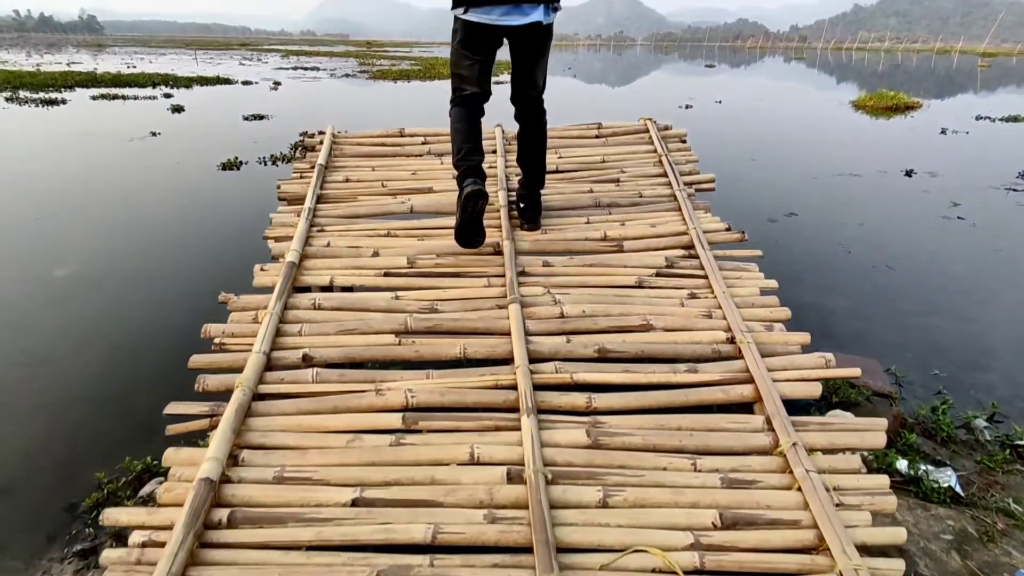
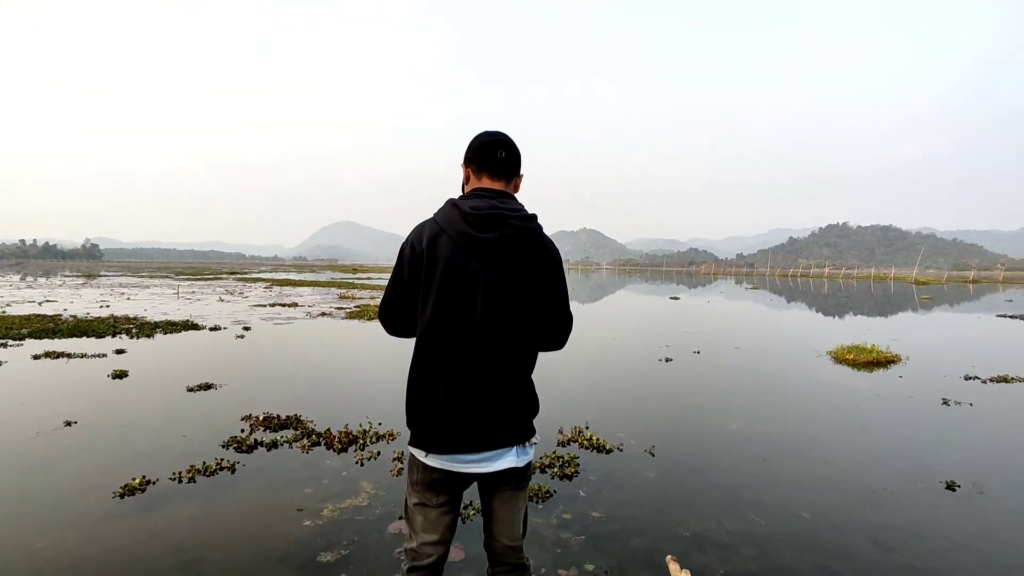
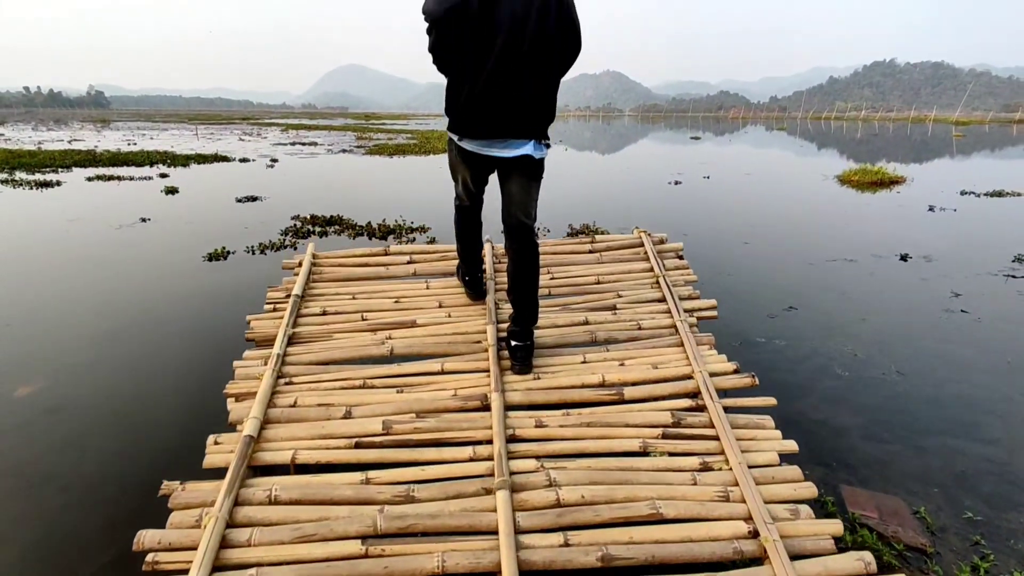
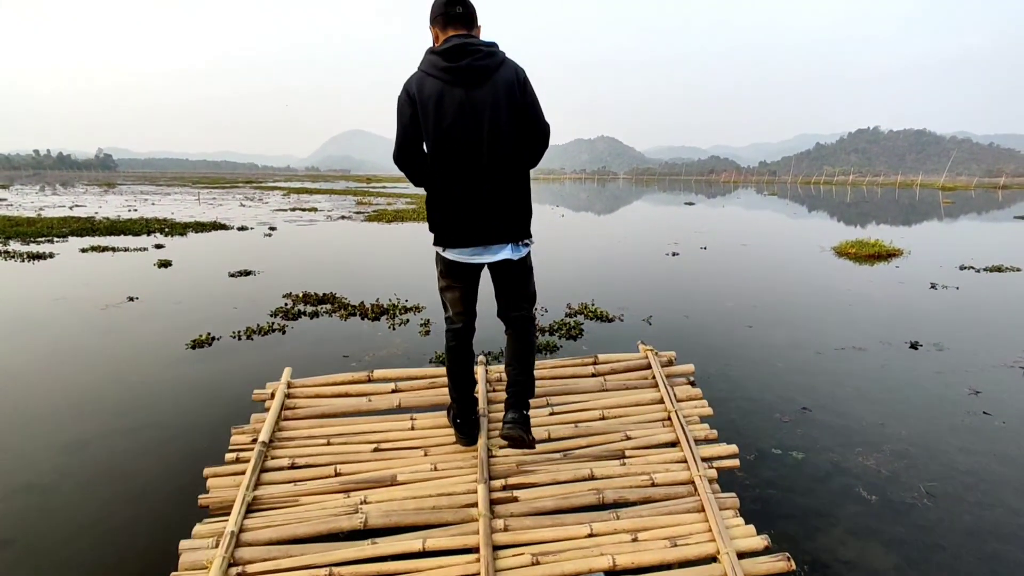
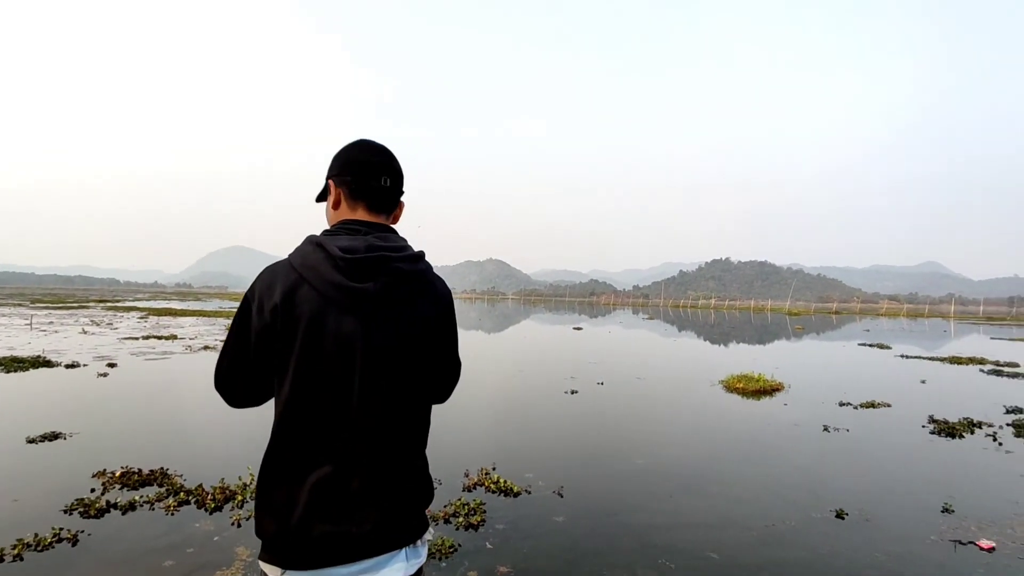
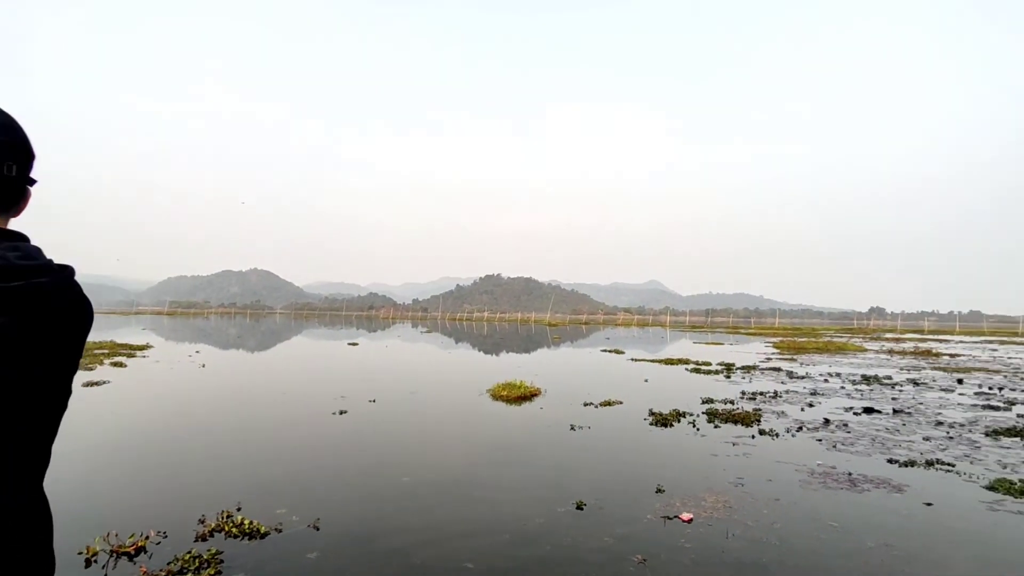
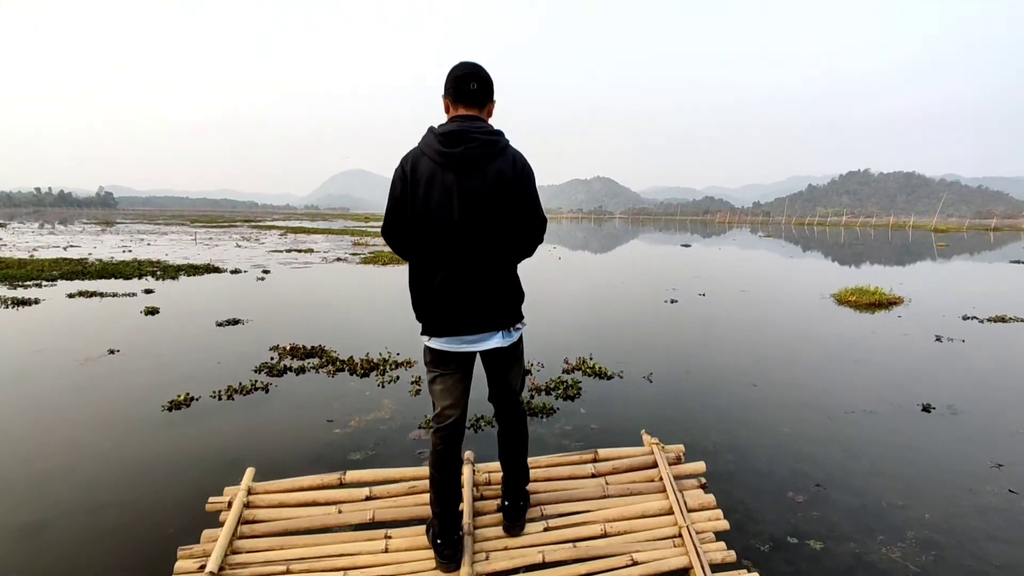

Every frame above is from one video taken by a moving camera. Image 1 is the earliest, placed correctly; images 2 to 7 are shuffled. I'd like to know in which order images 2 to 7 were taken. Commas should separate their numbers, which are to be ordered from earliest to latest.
3, 4, 7, 2, 5, 6
